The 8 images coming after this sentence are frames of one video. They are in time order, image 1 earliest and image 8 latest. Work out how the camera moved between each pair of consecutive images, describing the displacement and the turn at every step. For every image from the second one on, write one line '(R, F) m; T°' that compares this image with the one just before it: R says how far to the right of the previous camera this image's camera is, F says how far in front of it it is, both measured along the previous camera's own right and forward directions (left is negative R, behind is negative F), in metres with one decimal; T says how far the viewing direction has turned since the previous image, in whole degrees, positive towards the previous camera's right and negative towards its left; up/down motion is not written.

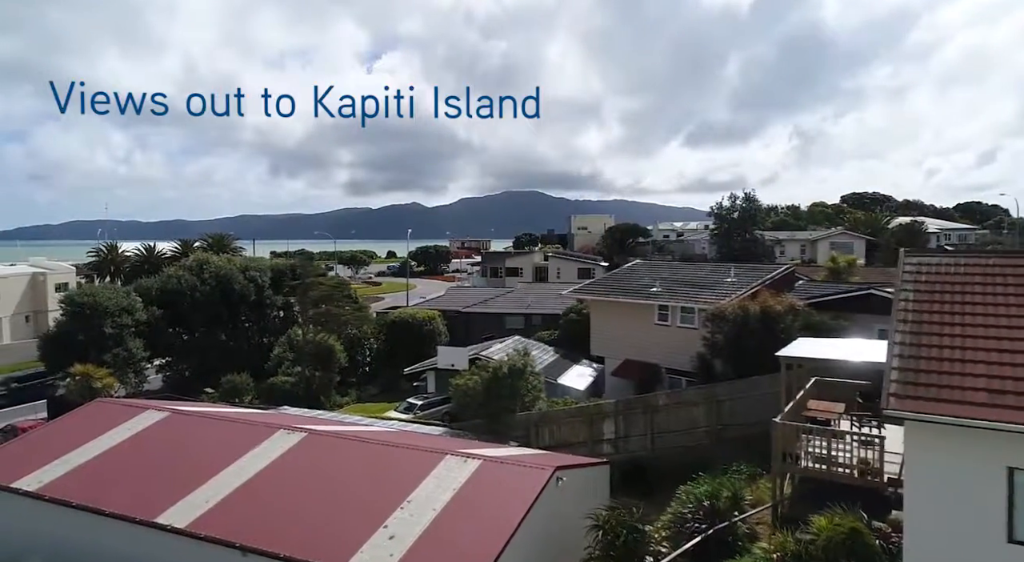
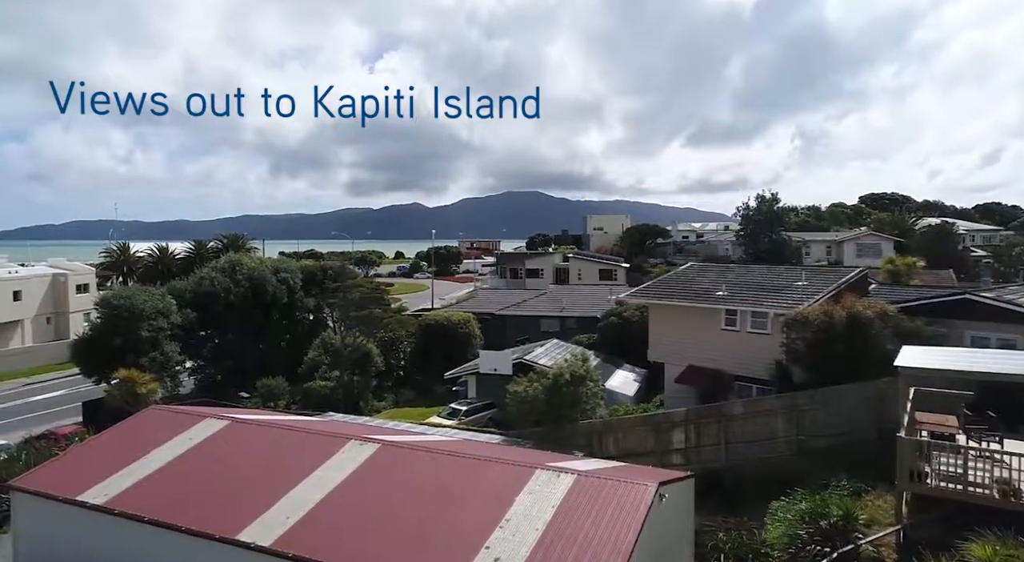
(-1.6, +0.6) m; 0°
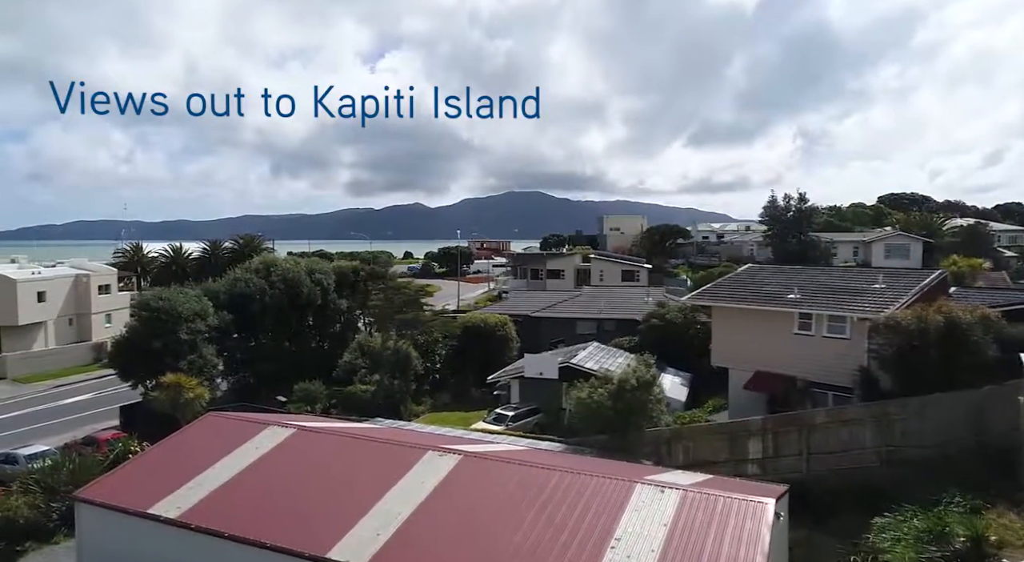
(-1.6, +0.6) m; 0°
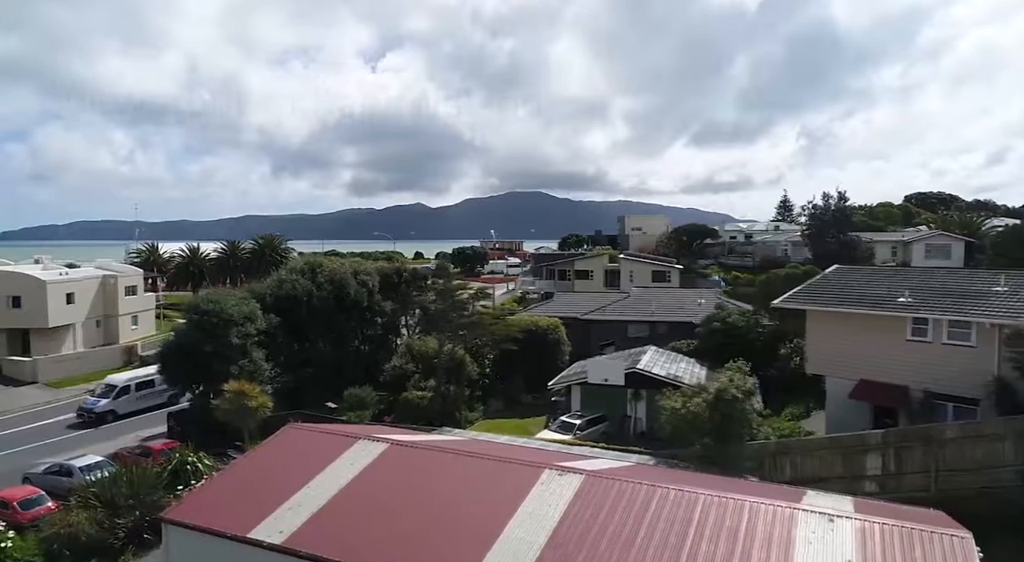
(-2.2, +1.0) m; 0°
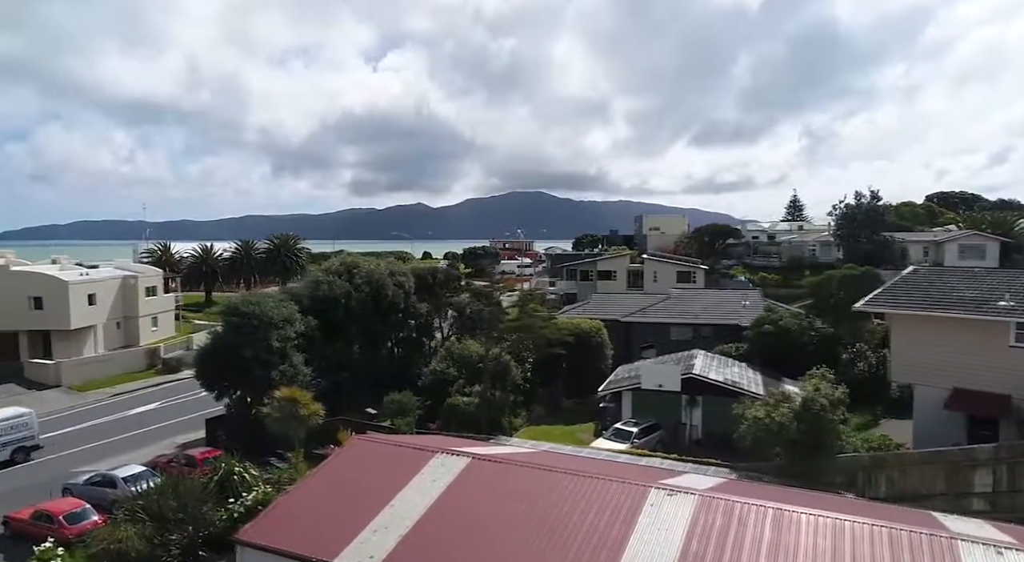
(-1.7, +0.9) m; 0°
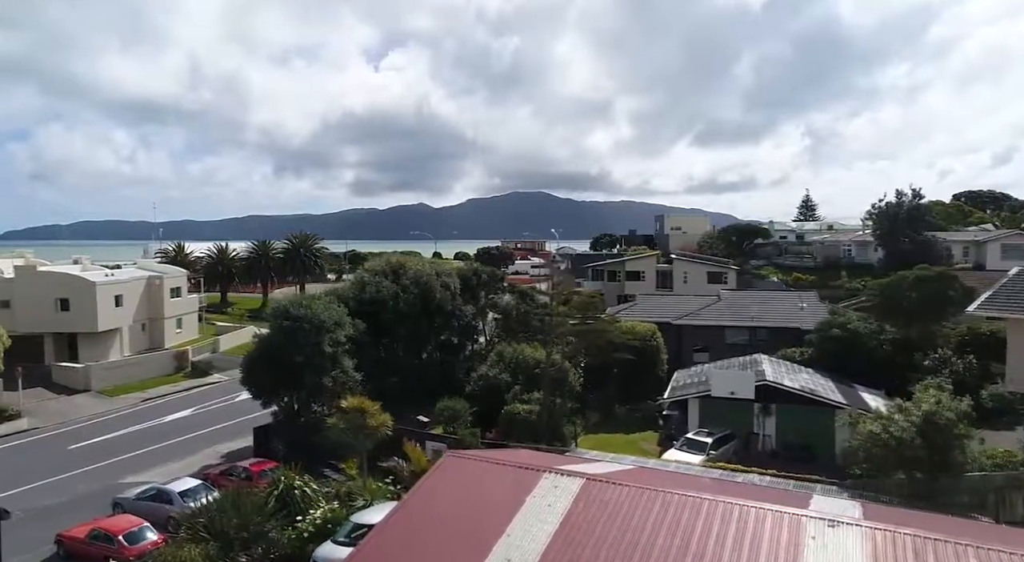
(-2.0, +1.2) m; 0°
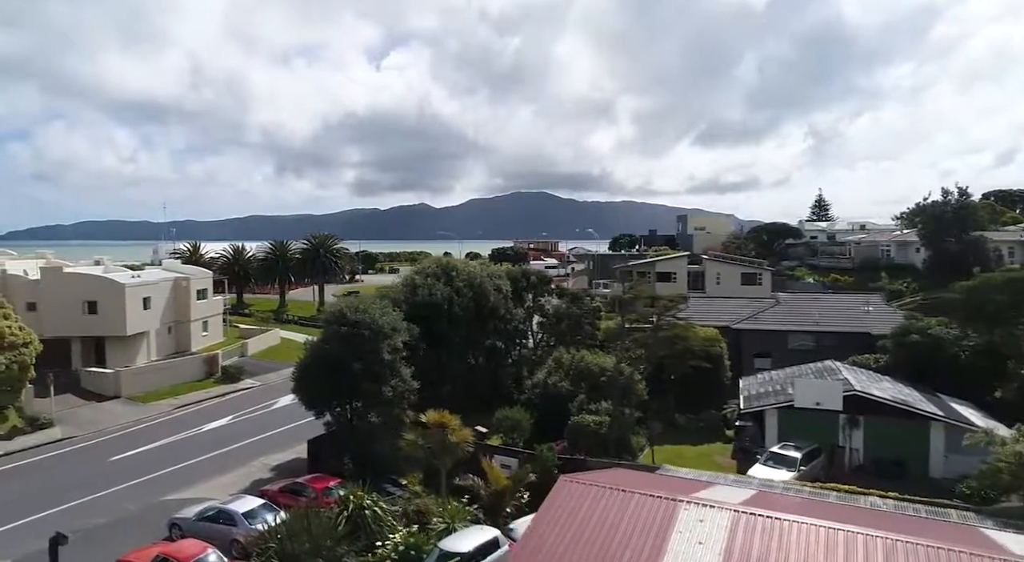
(-2.1, +1.3) m; 0°
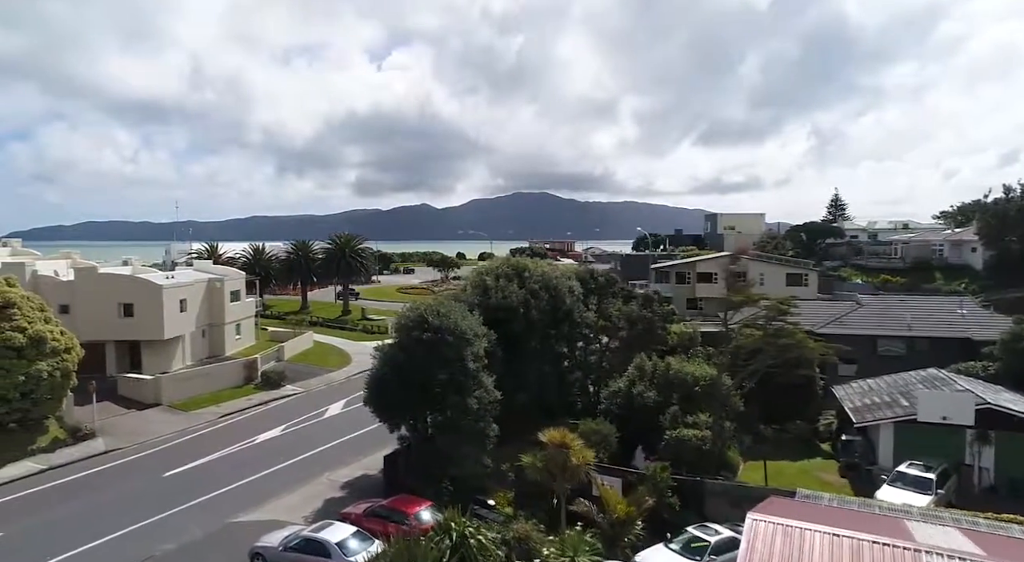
(-2.7, +1.7) m; 0°
